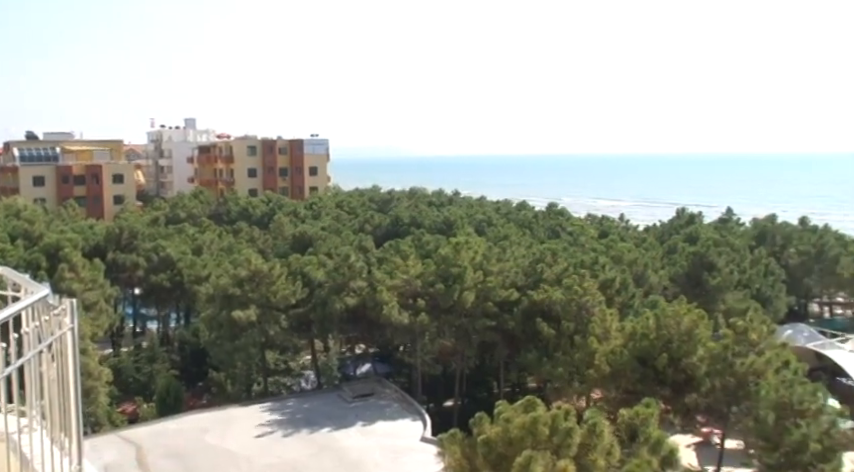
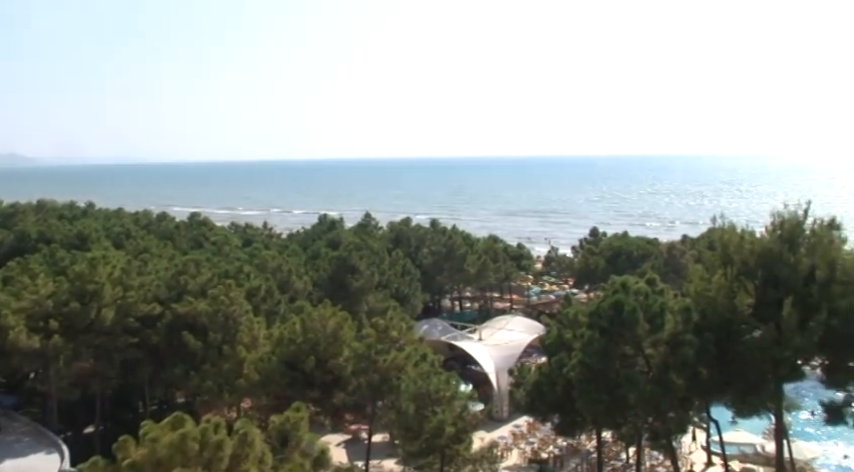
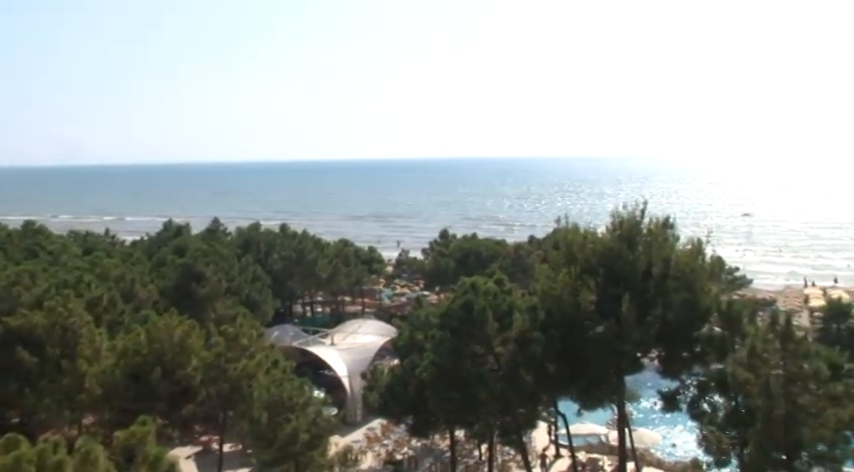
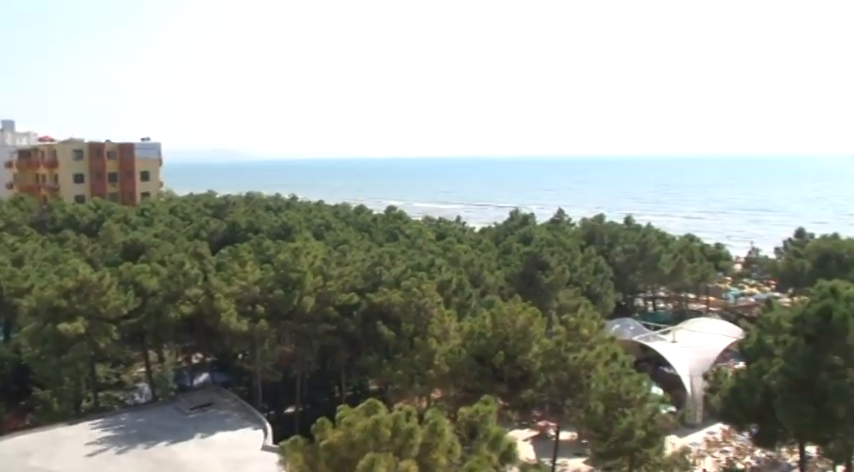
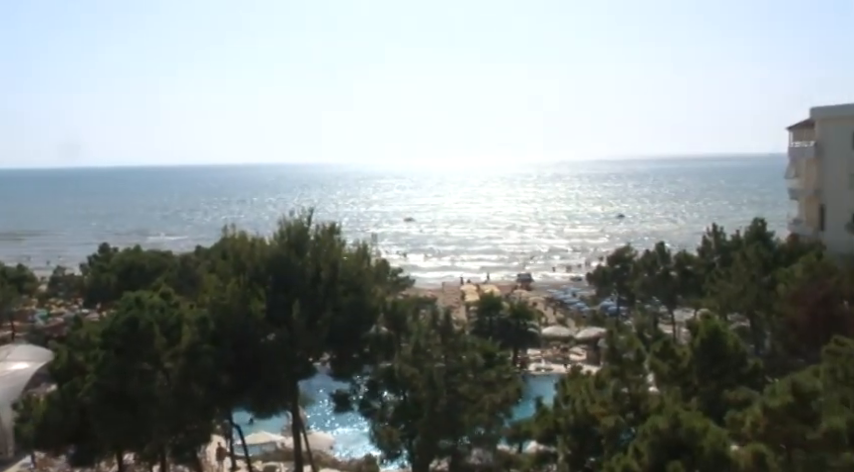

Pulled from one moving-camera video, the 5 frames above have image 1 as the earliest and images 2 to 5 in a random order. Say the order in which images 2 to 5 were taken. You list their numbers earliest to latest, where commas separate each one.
4, 2, 3, 5
